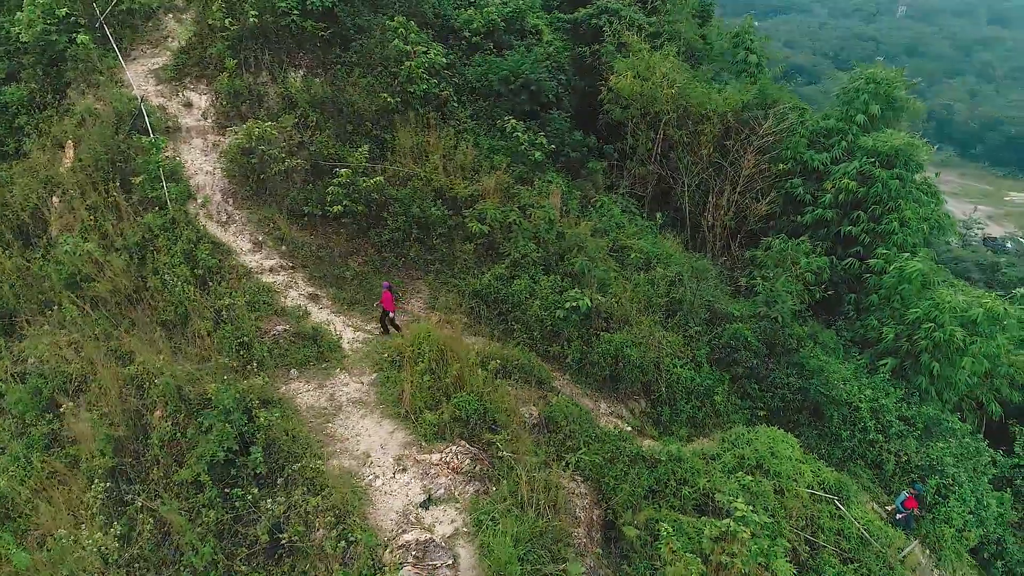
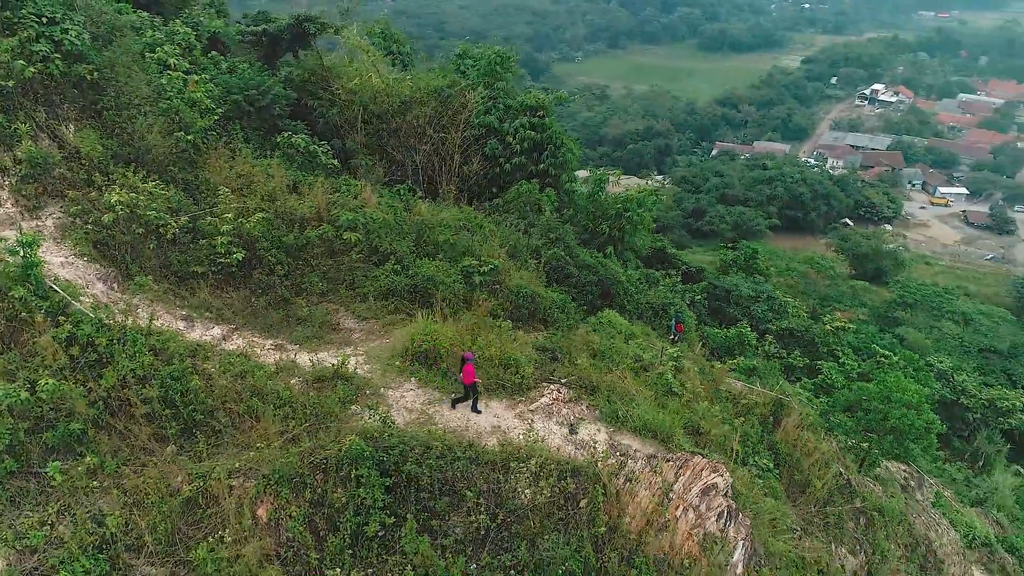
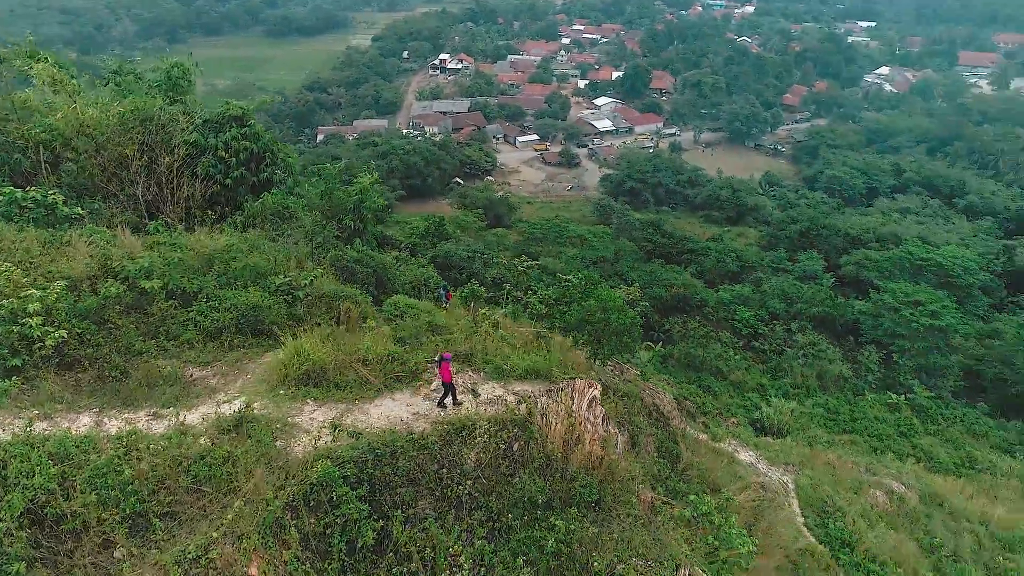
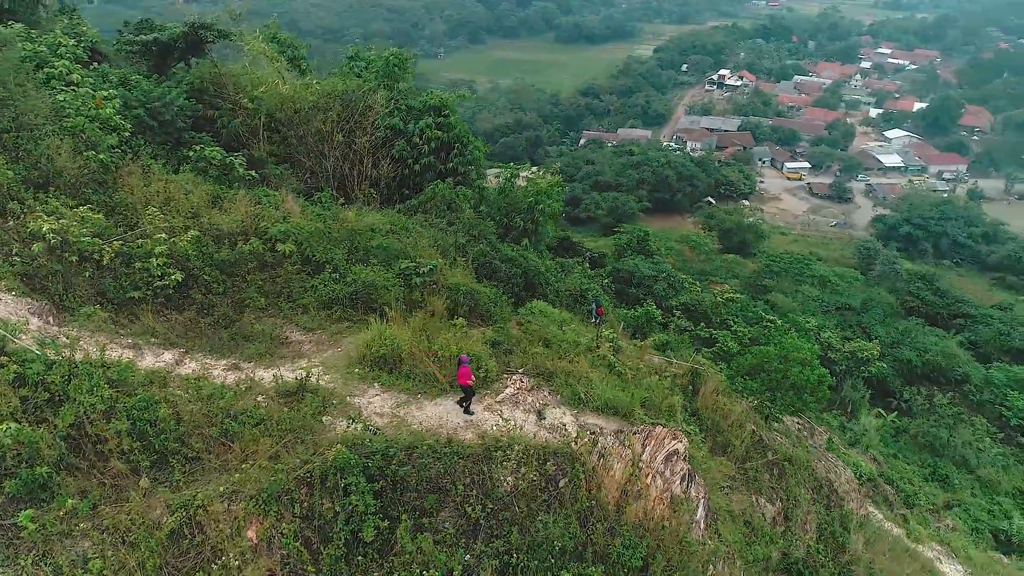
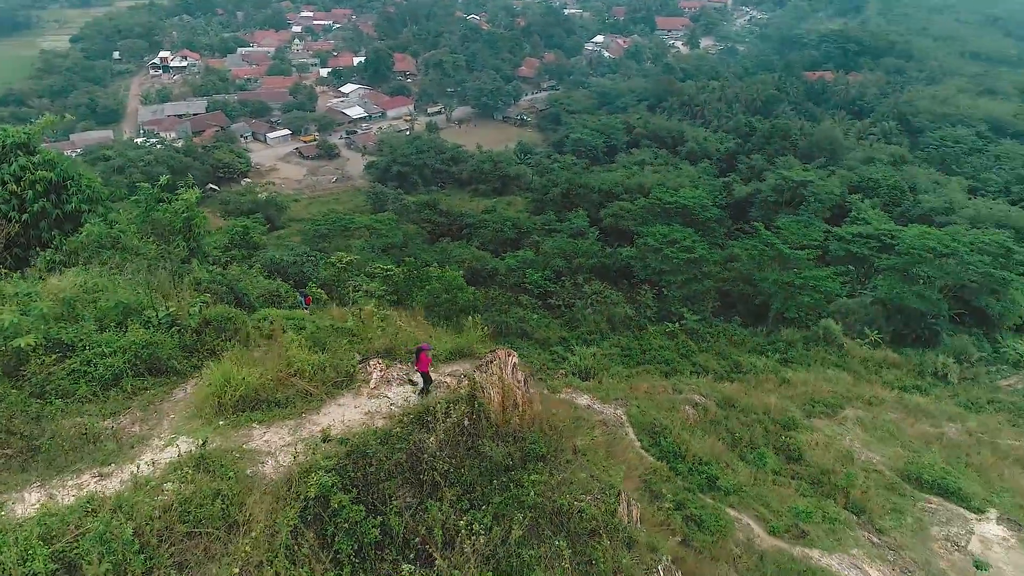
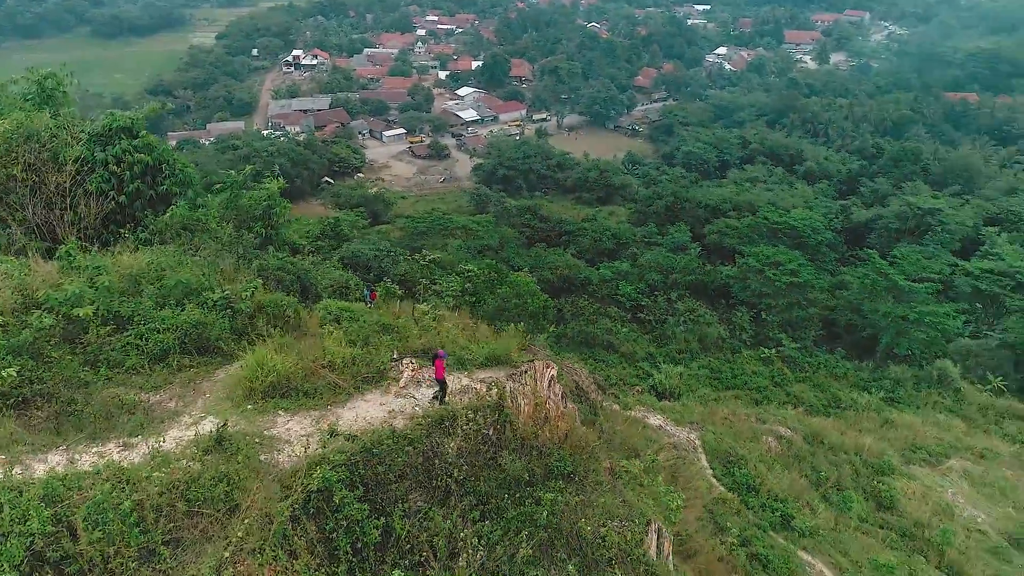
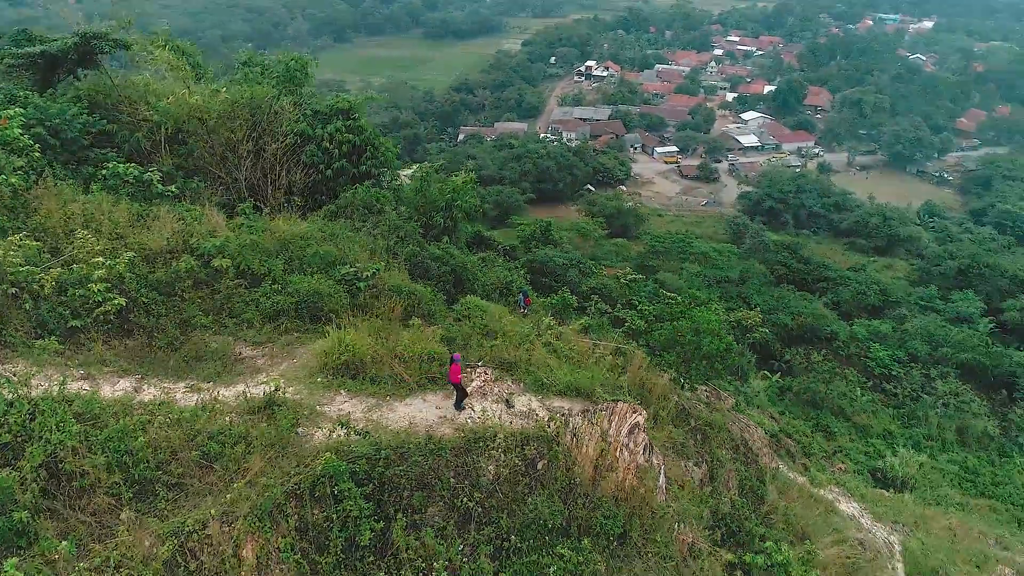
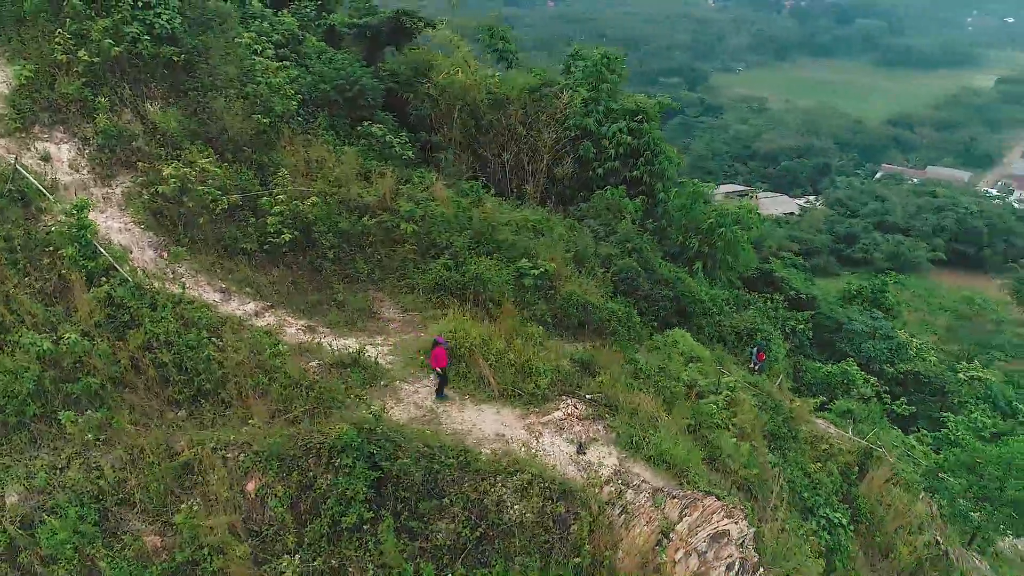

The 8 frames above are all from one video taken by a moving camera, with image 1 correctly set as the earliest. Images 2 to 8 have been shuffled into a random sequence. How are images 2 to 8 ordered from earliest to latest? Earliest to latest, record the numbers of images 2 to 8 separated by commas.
8, 2, 4, 7, 3, 6, 5
